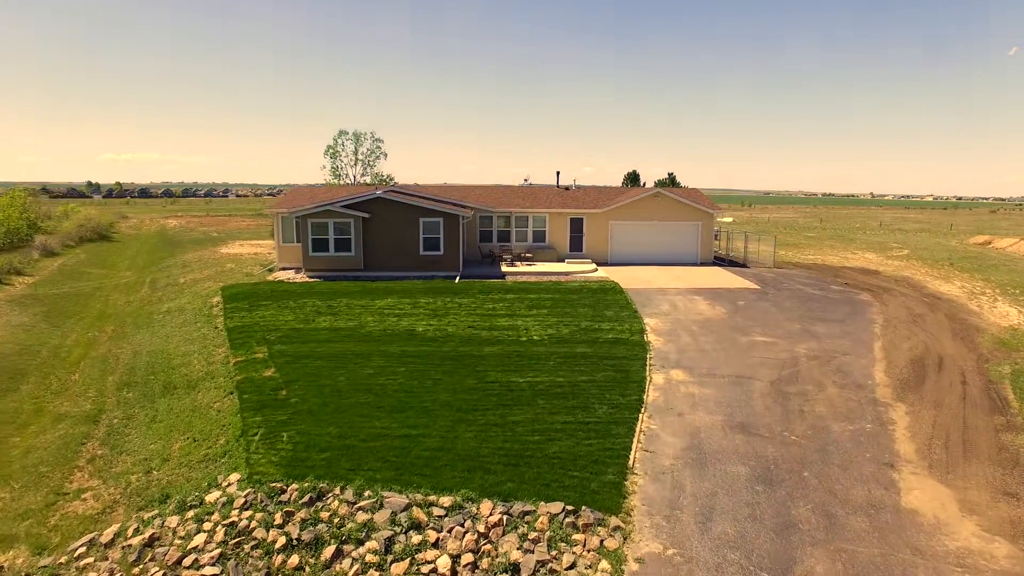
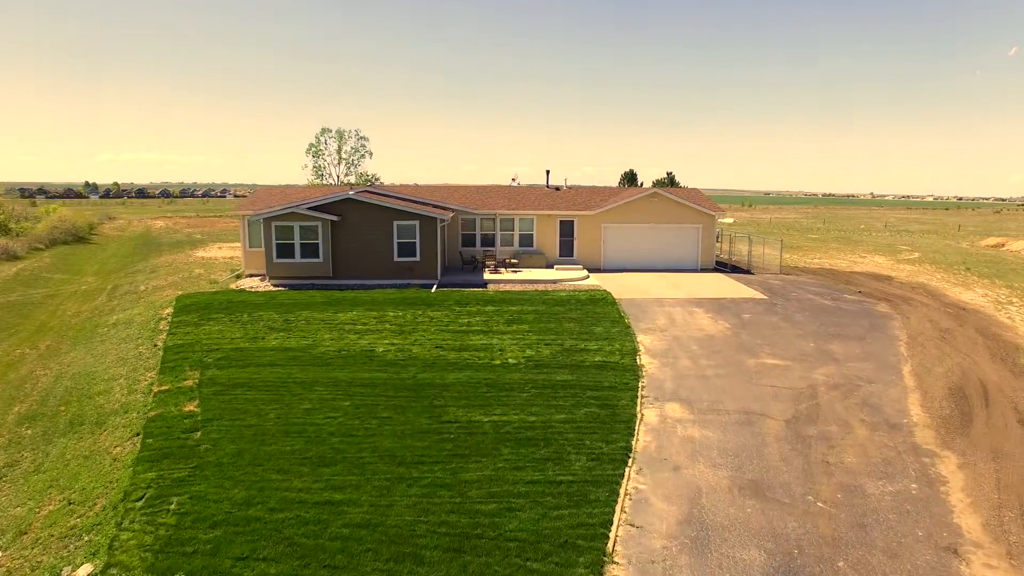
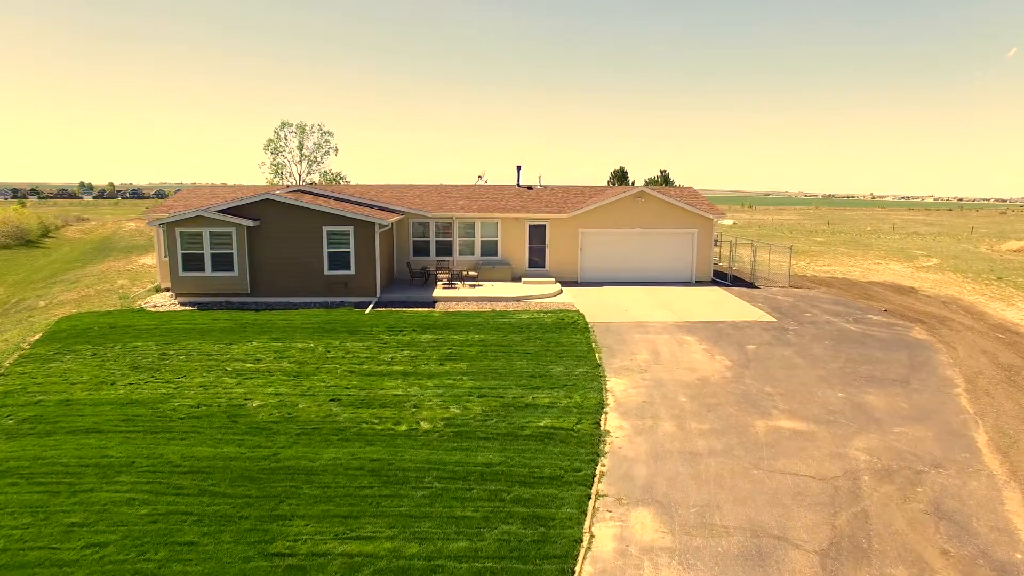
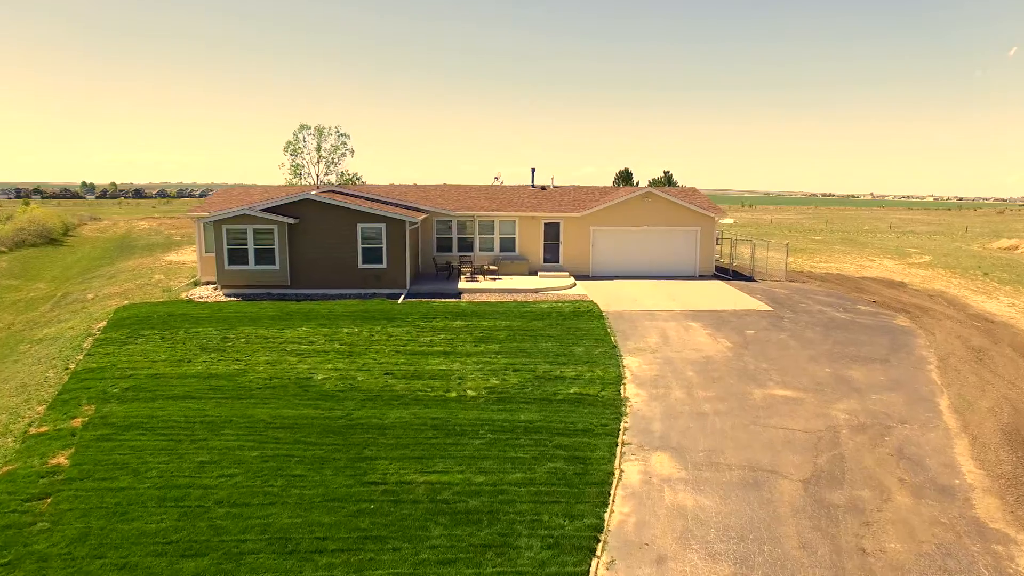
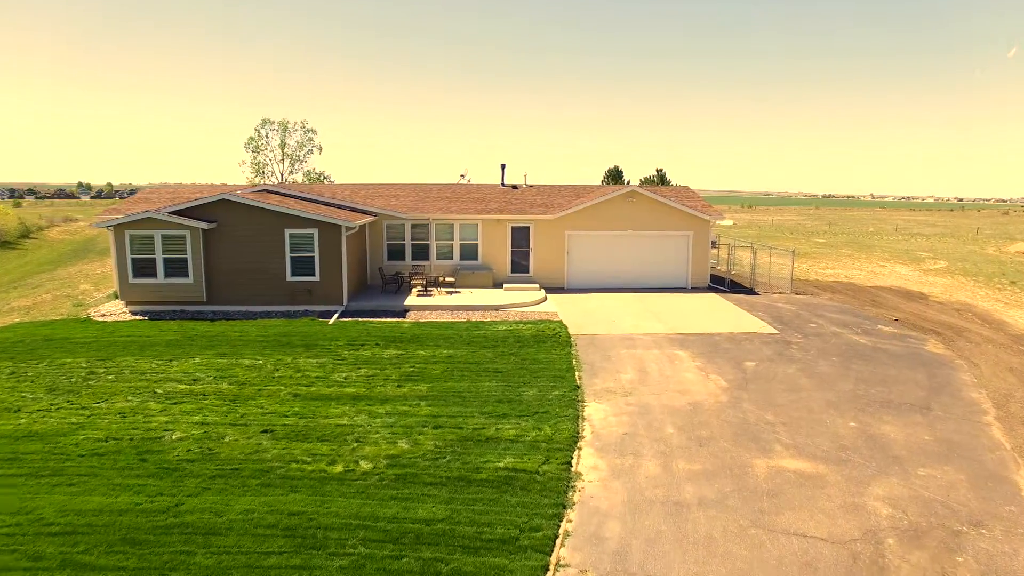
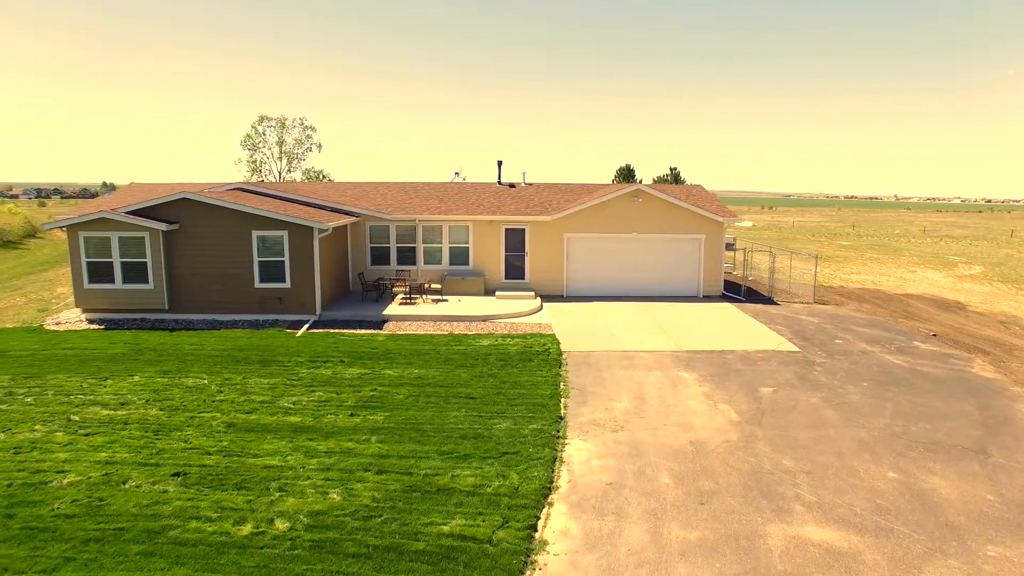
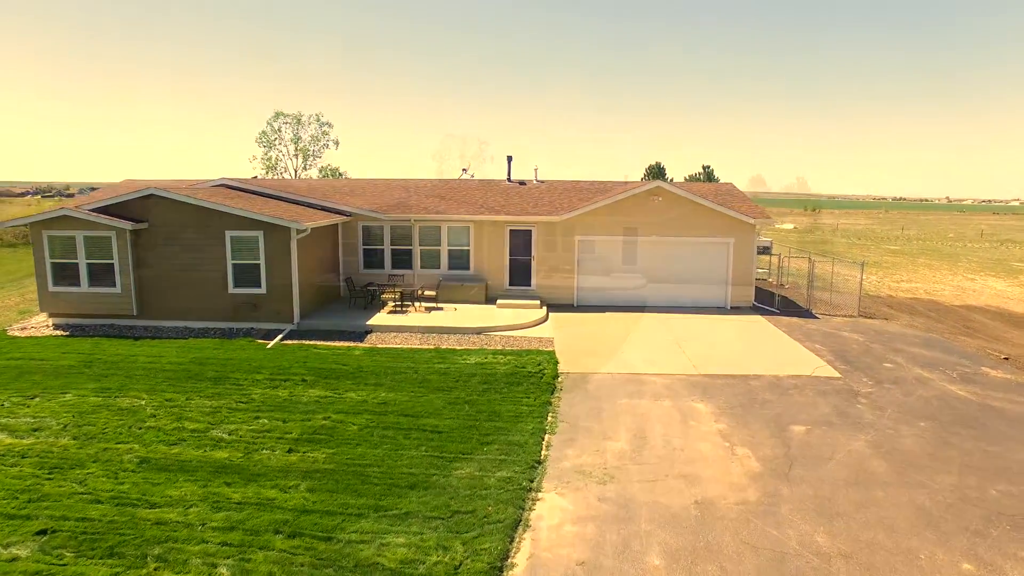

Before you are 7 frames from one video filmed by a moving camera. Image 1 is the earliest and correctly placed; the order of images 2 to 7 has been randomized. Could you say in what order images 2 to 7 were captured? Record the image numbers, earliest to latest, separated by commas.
2, 4, 3, 5, 6, 7
